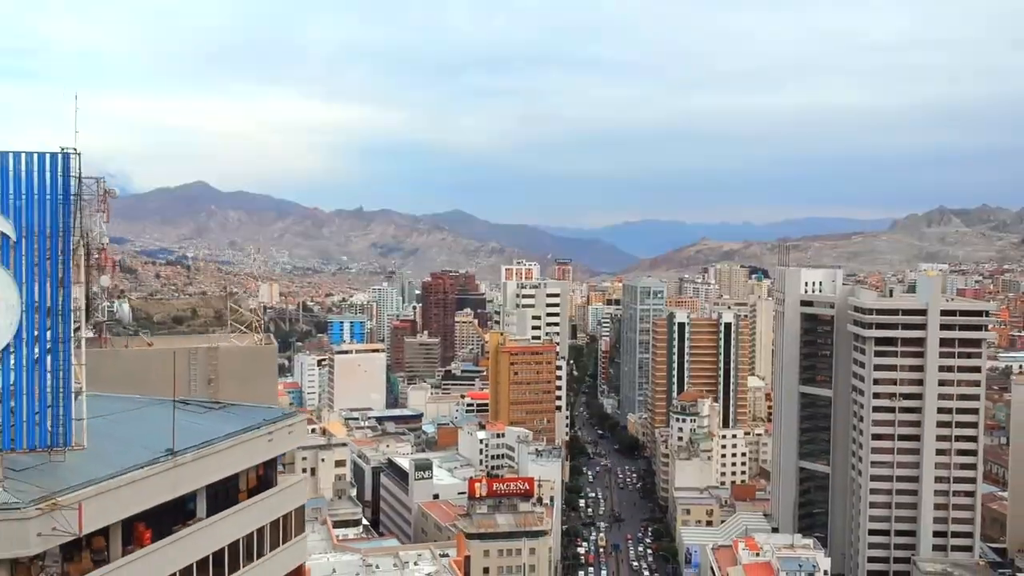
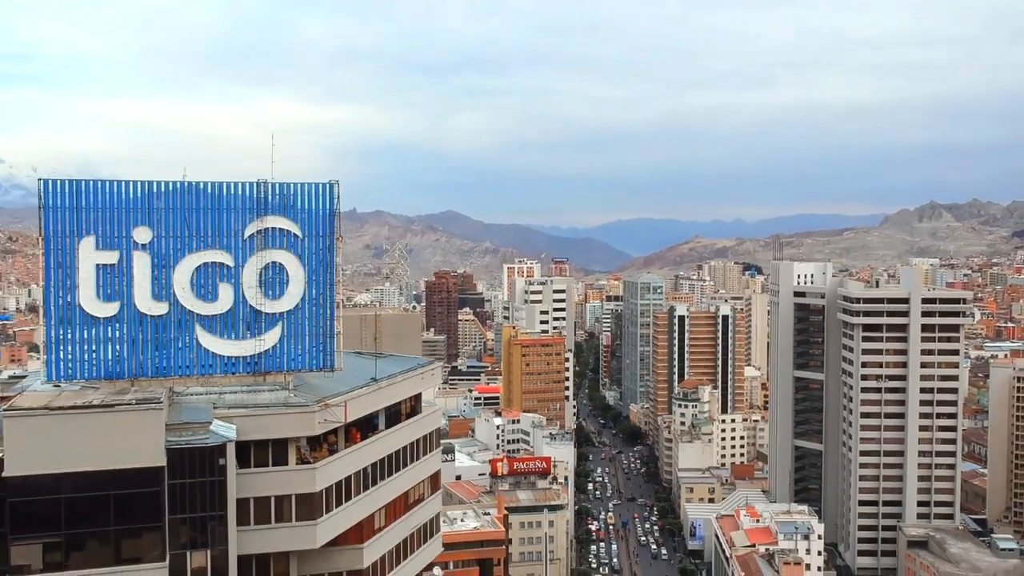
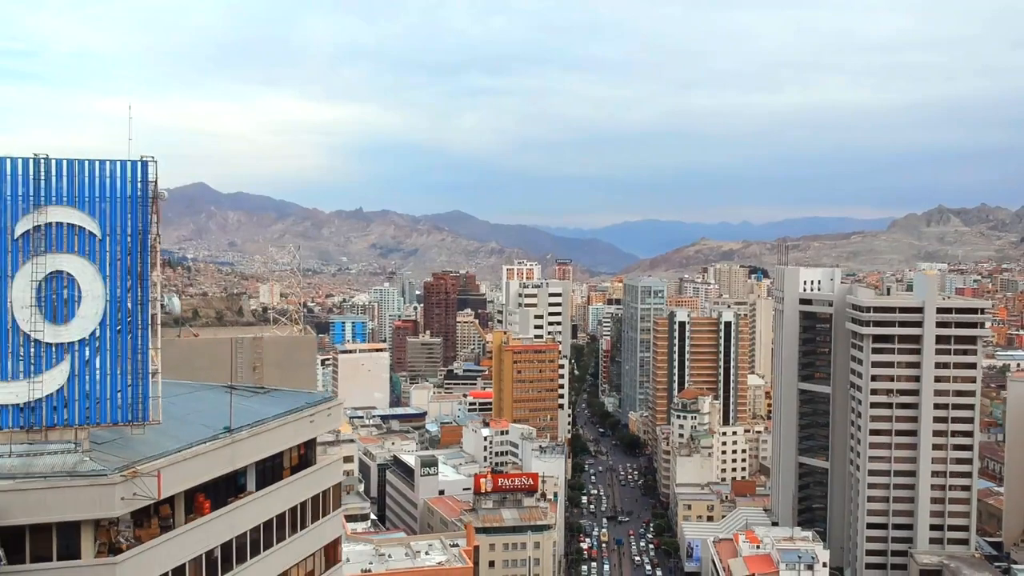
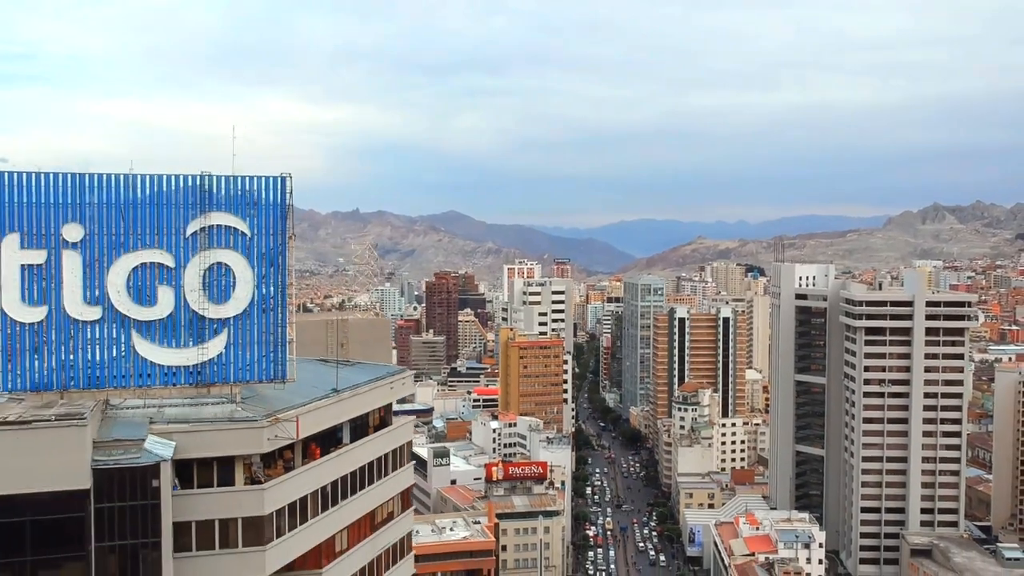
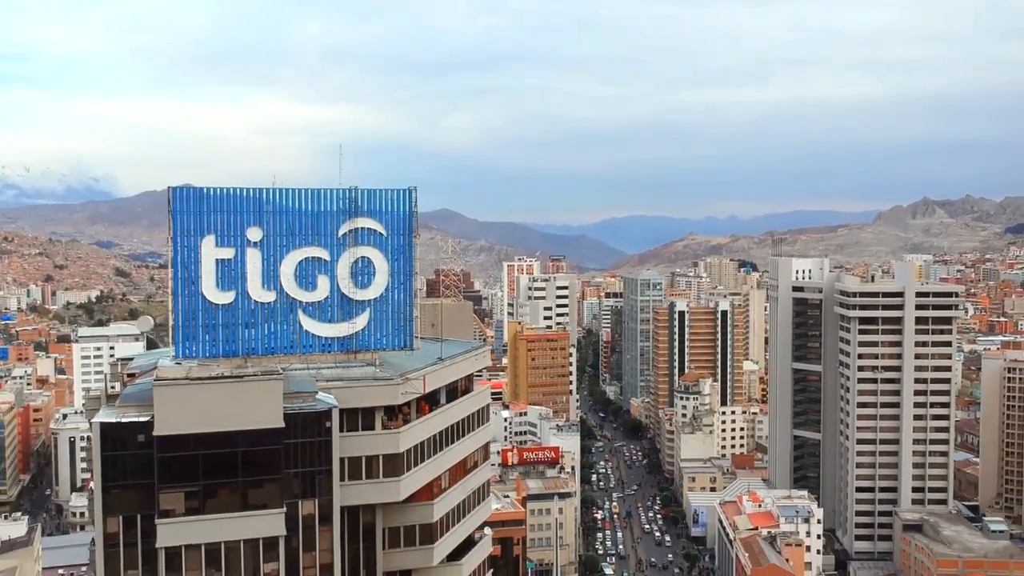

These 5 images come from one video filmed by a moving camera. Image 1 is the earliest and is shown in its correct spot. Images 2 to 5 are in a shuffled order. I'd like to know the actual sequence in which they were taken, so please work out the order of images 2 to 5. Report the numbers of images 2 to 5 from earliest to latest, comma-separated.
3, 4, 2, 5
